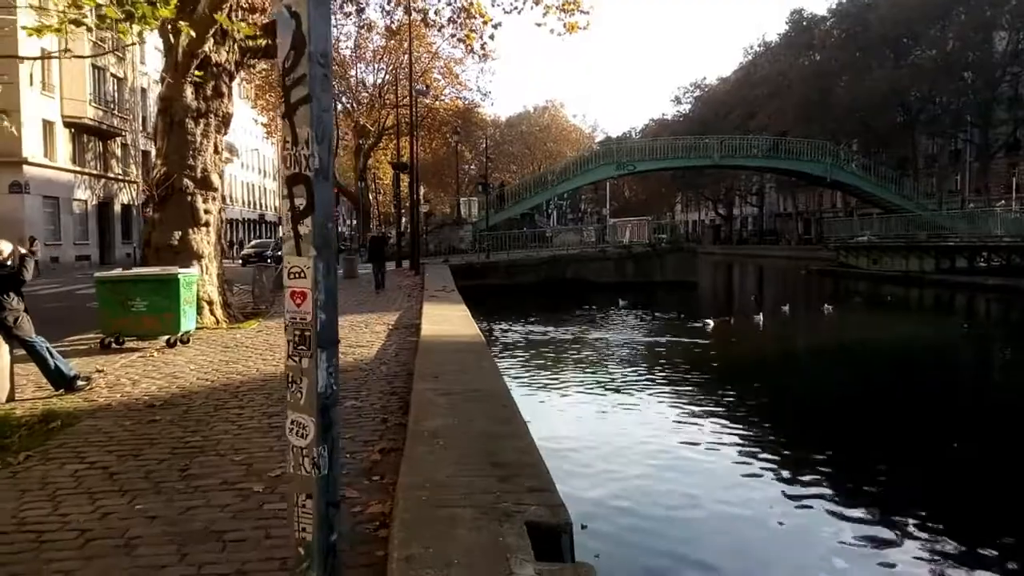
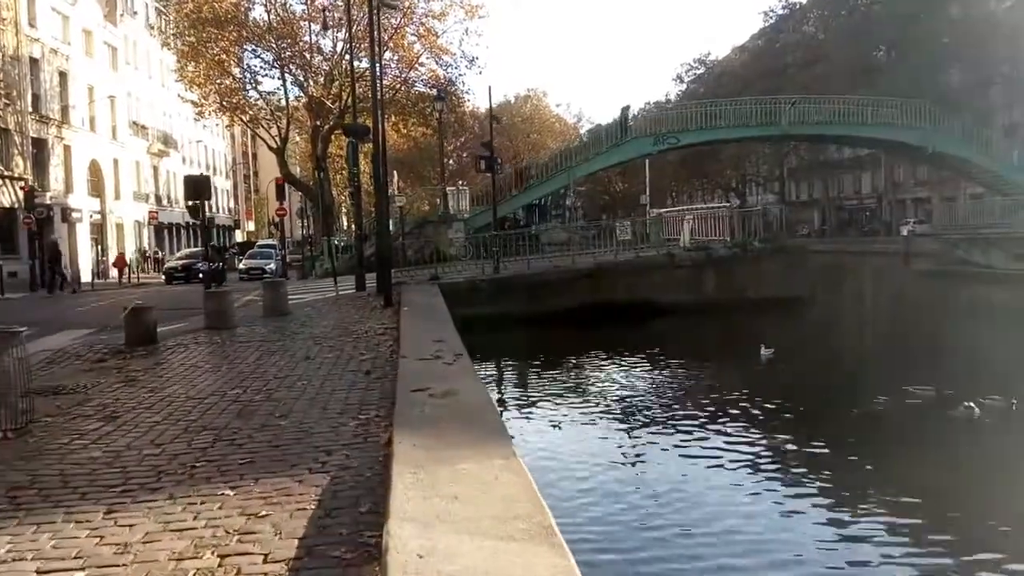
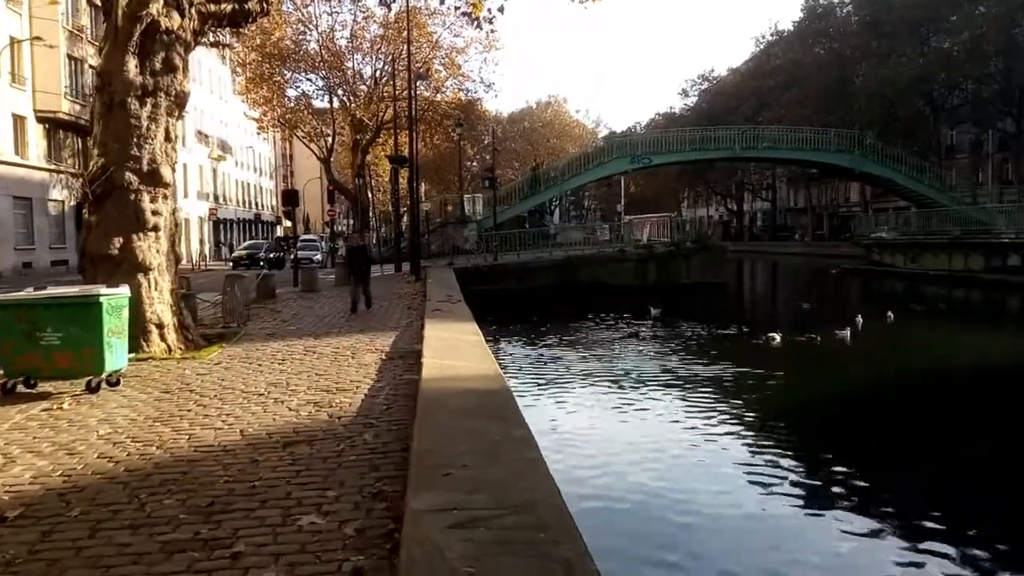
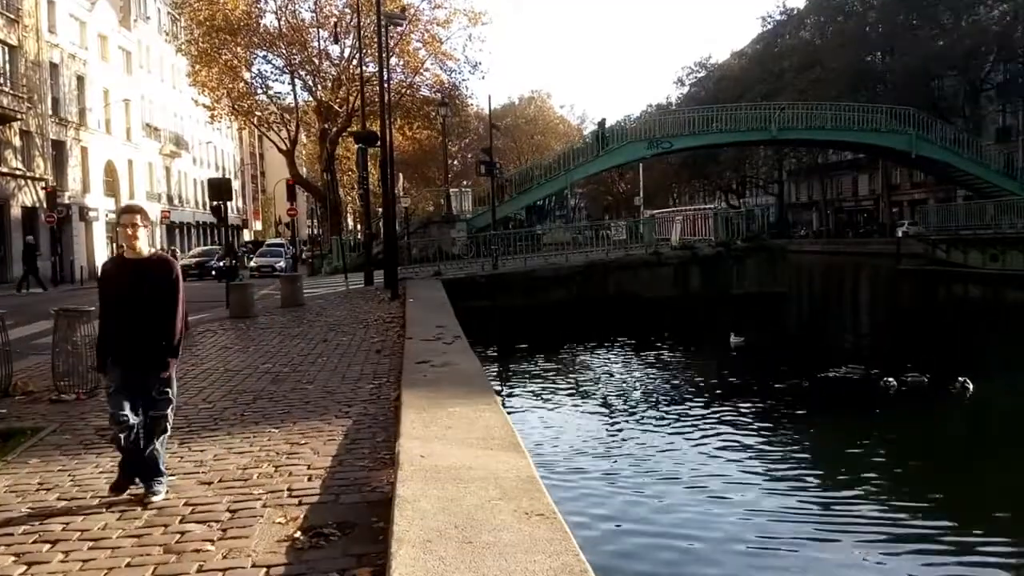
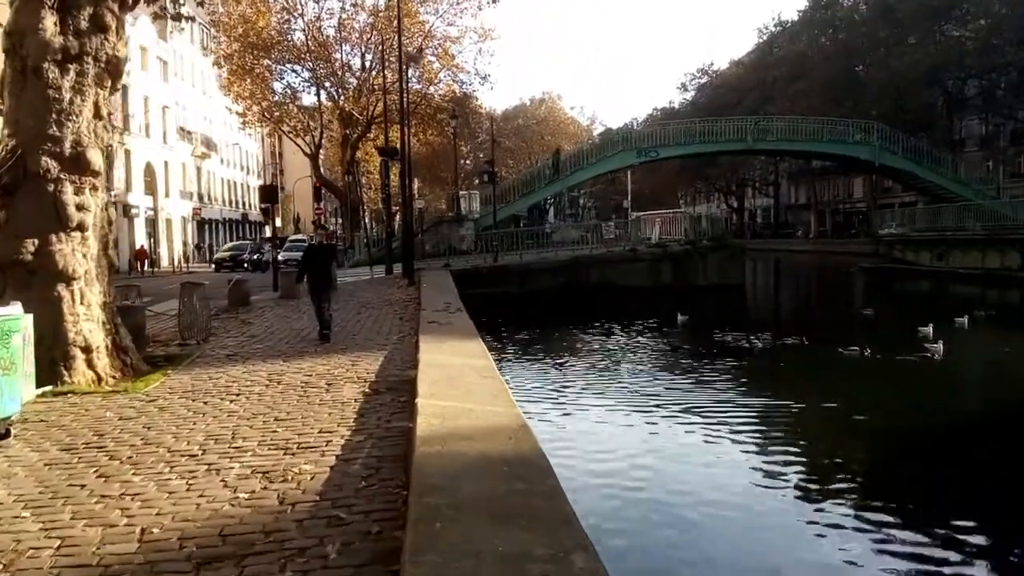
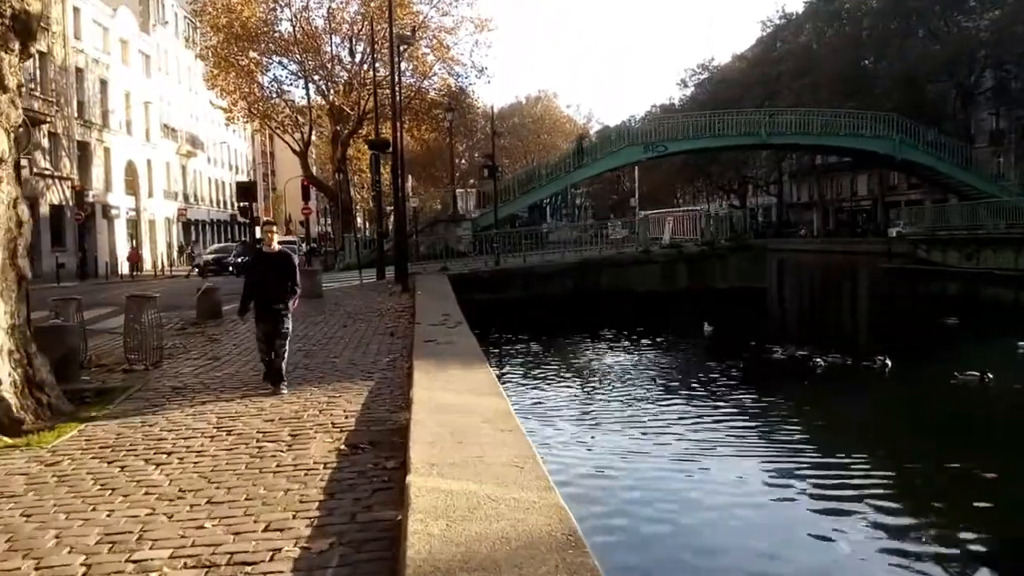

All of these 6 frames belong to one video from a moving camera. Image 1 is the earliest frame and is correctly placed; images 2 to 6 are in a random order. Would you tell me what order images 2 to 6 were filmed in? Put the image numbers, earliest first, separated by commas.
3, 5, 6, 4, 2
